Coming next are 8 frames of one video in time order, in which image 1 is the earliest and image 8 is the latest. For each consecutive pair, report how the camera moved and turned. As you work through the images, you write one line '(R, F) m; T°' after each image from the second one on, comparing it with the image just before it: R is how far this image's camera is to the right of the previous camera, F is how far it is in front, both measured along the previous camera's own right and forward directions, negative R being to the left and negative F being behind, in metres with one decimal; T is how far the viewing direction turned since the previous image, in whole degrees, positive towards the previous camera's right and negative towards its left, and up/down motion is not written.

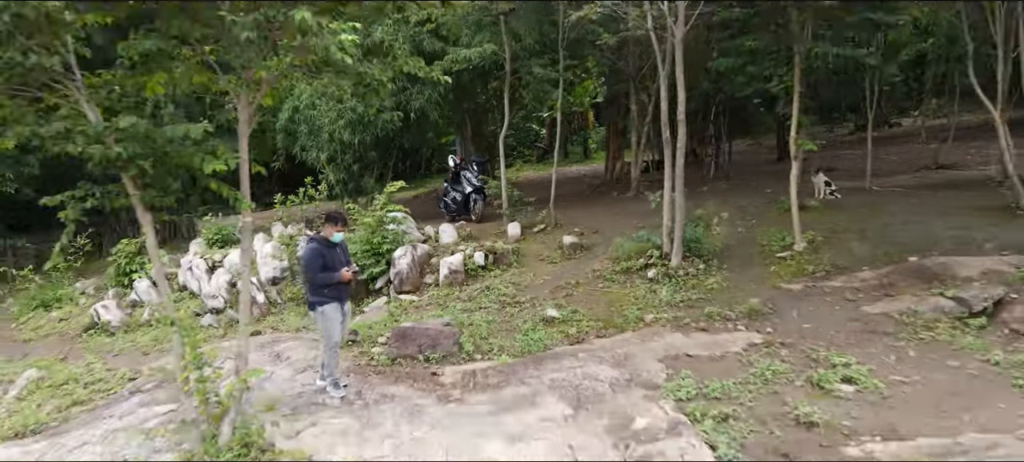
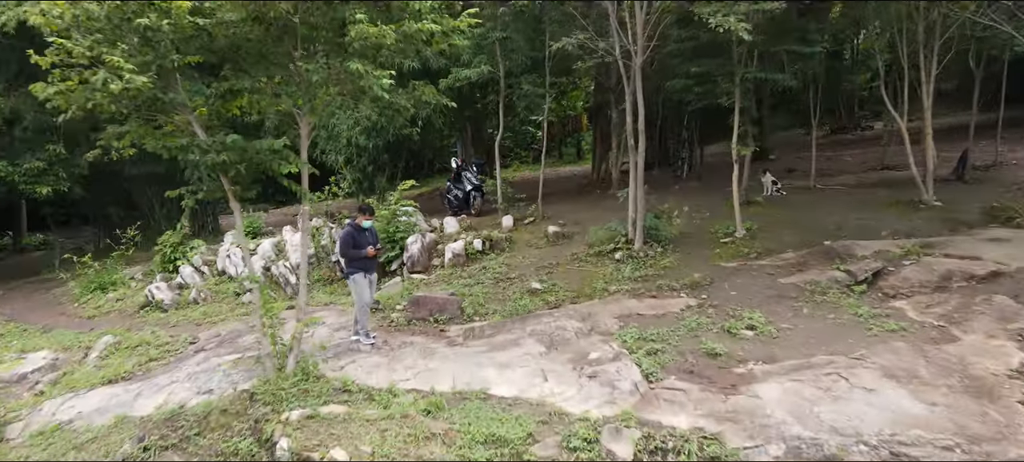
(+0.1, -1.3) m; 0°
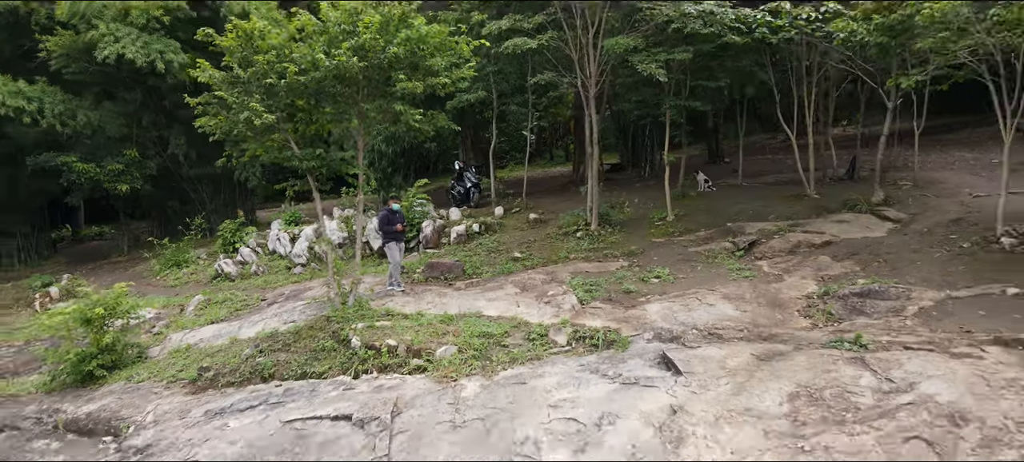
(+0.1, -2.4) m; 0°
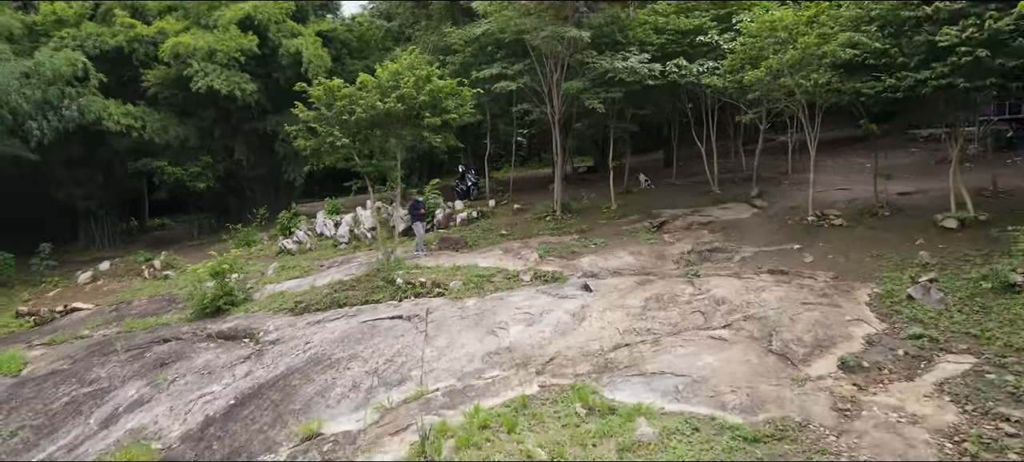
(+0.2, -3.7) m; 0°
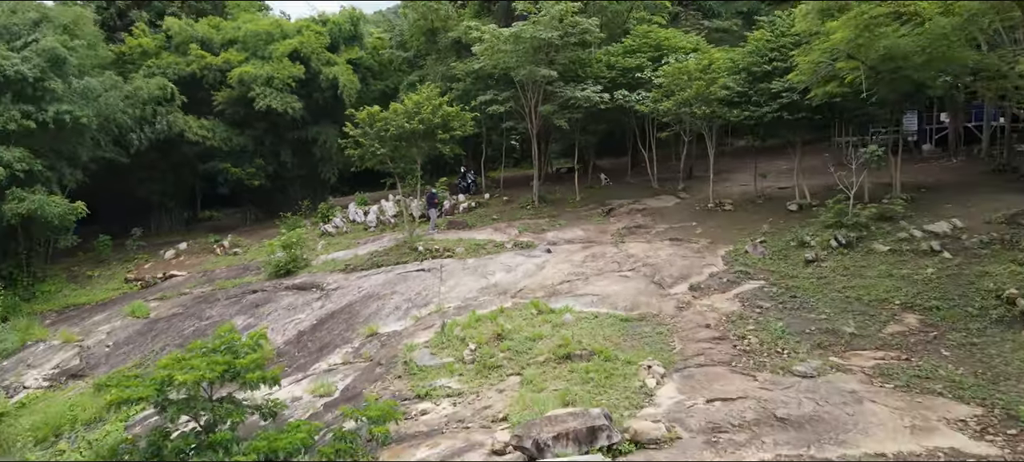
(+0.2, -4.2) m; 0°
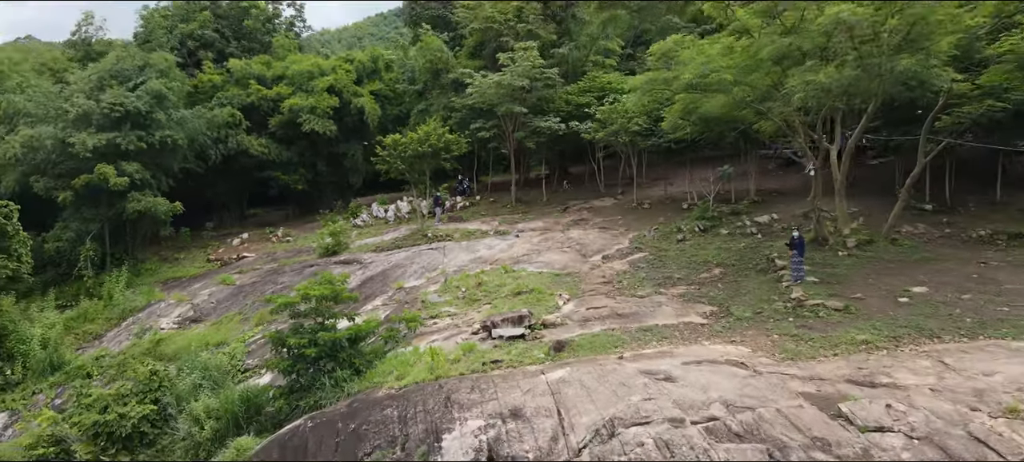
(+0.5, -5.9) m; 0°
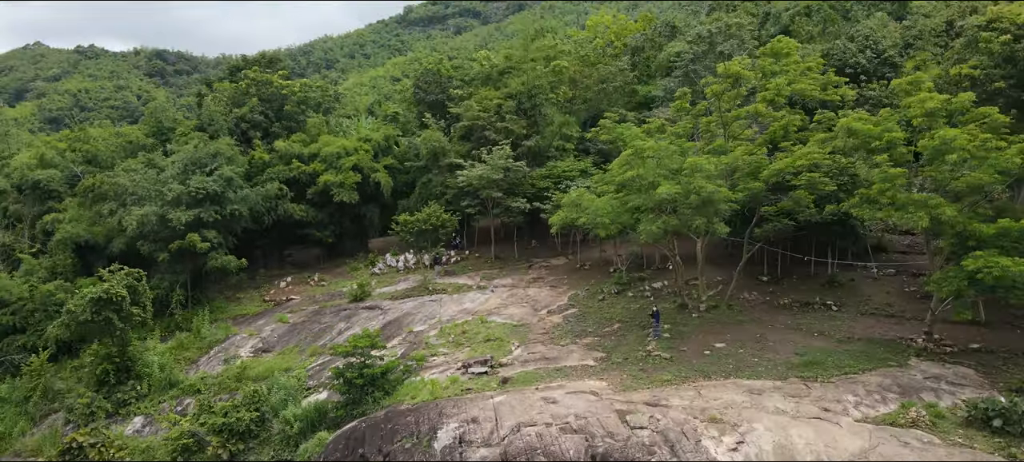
(+0.8, -7.7) m; 0°
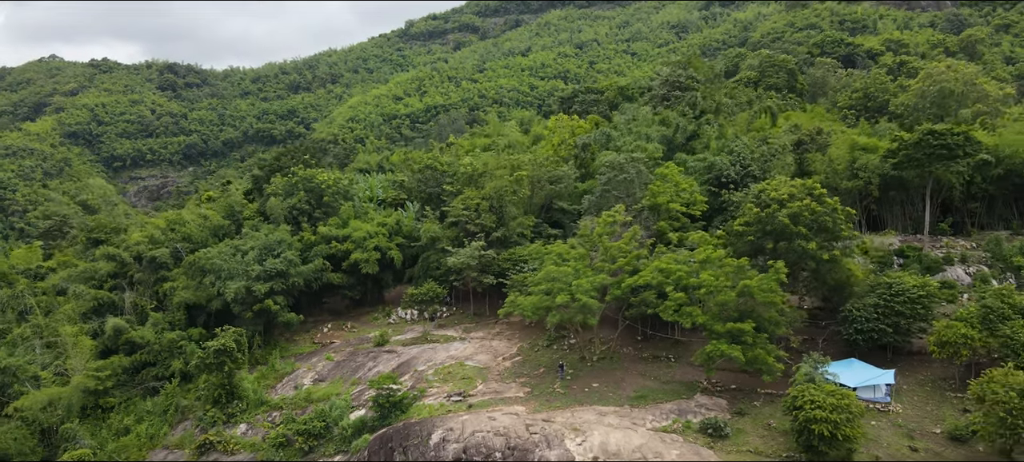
(+1.6, -13.8) m; 0°
